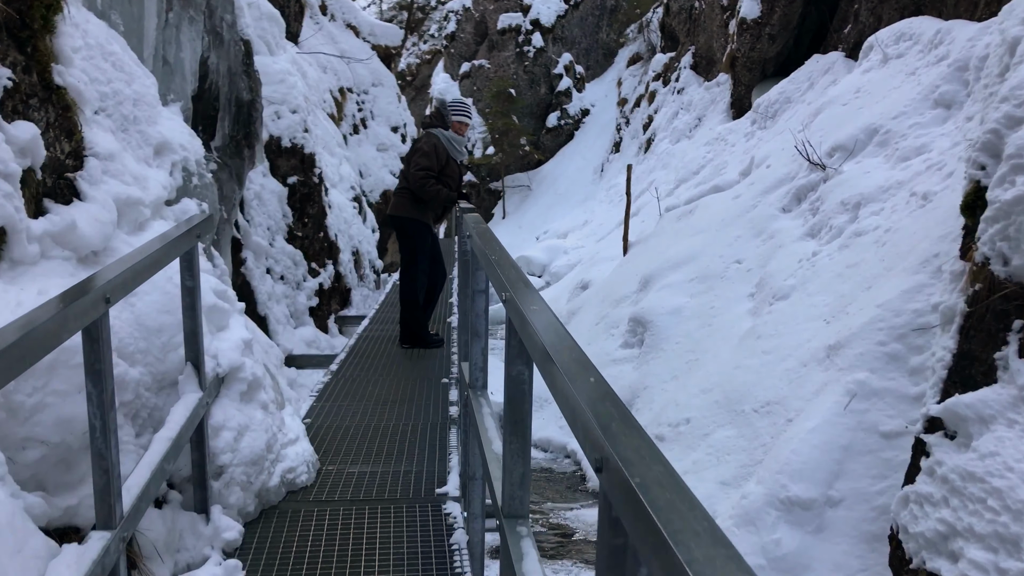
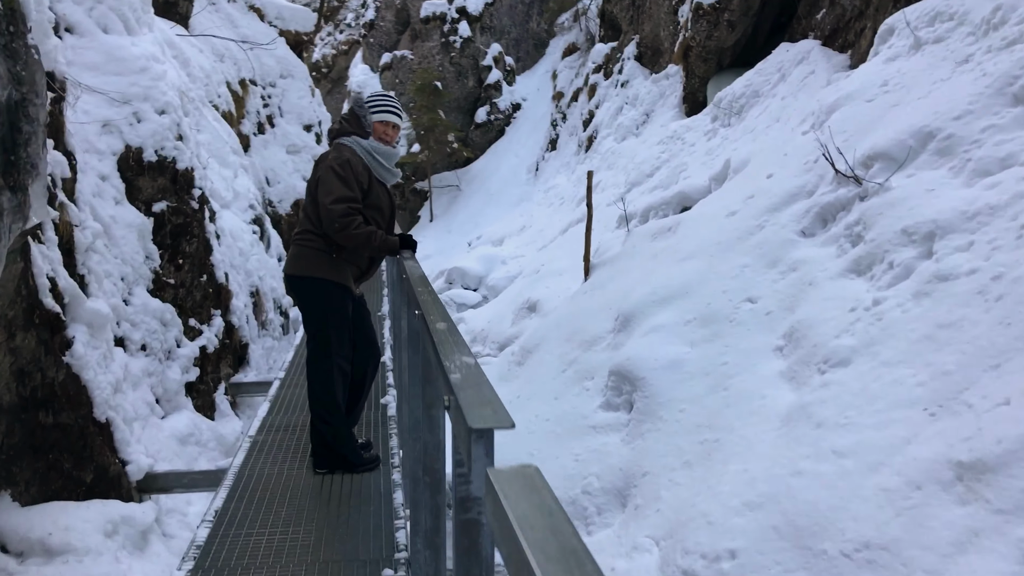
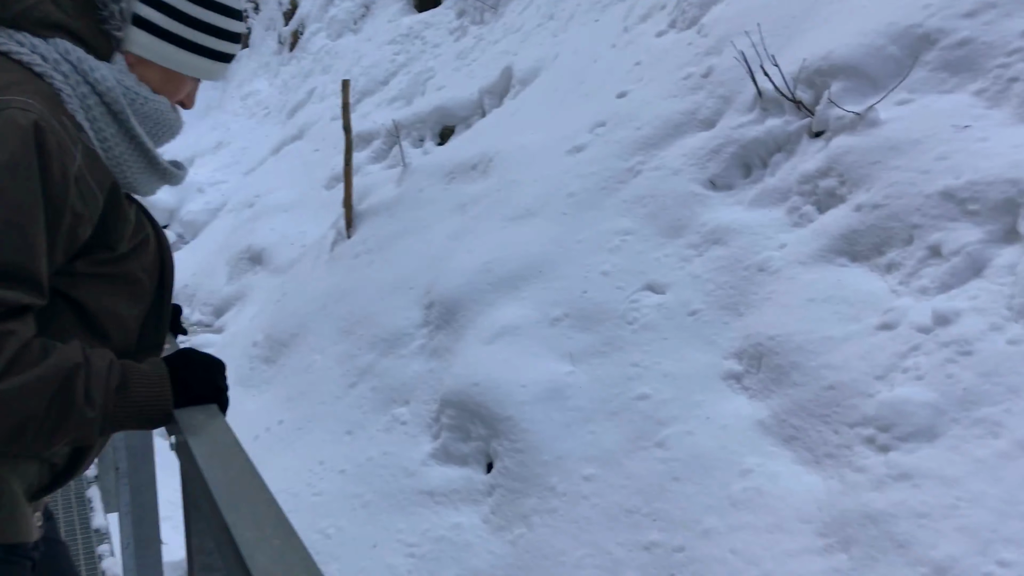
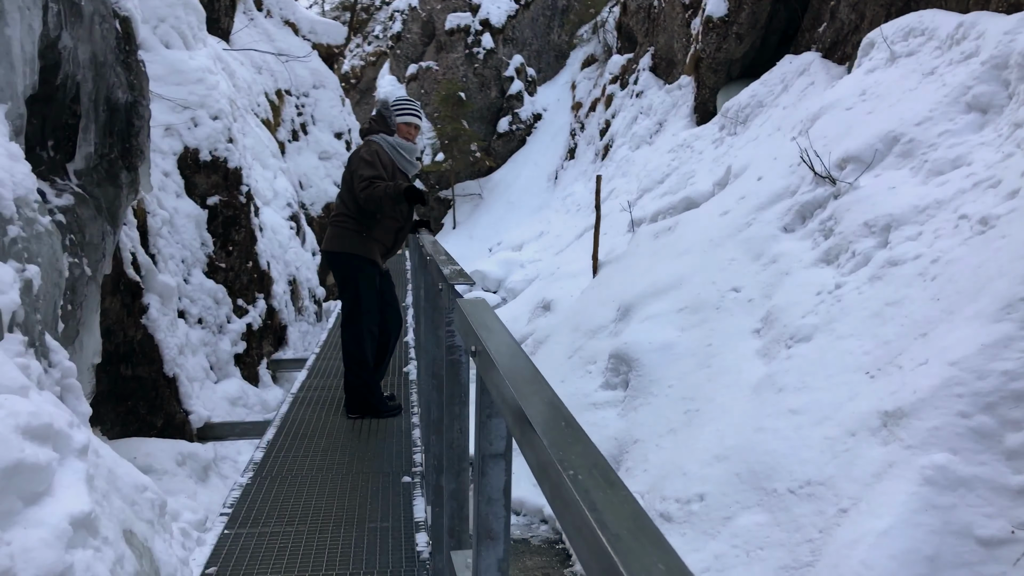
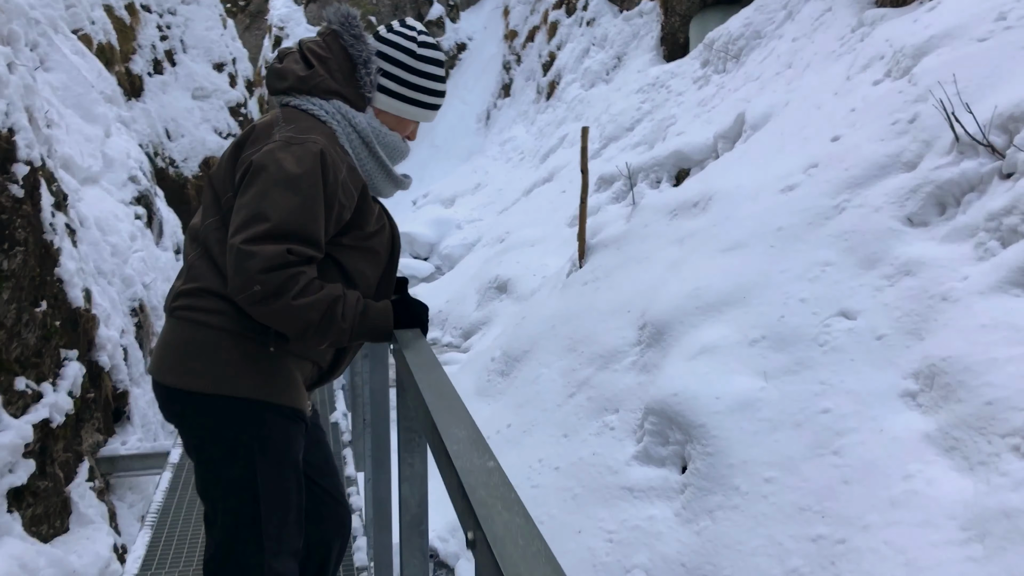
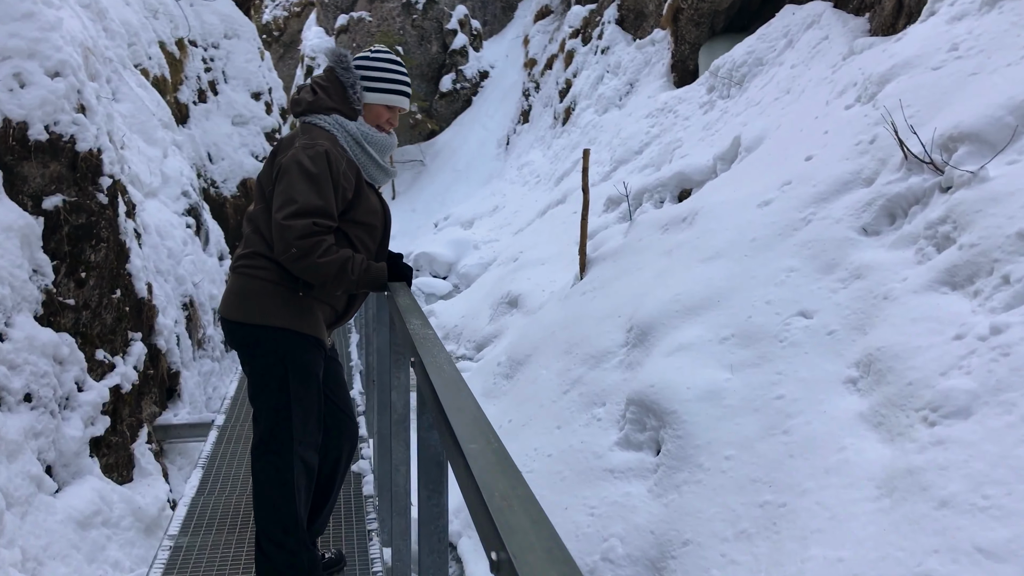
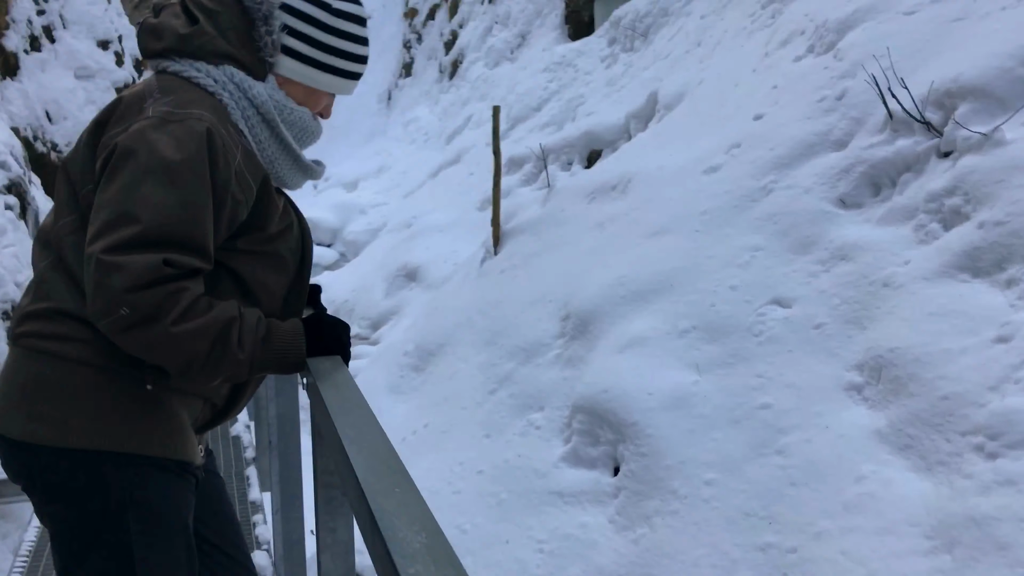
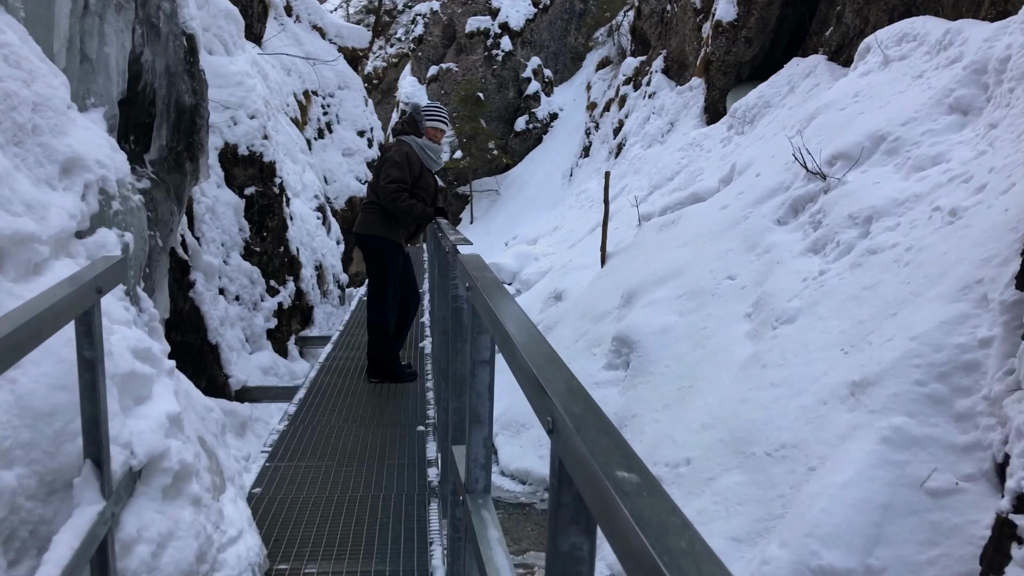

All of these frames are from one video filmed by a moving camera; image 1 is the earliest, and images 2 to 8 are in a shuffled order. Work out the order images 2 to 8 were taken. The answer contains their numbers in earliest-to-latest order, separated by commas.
8, 4, 2, 6, 5, 7, 3
